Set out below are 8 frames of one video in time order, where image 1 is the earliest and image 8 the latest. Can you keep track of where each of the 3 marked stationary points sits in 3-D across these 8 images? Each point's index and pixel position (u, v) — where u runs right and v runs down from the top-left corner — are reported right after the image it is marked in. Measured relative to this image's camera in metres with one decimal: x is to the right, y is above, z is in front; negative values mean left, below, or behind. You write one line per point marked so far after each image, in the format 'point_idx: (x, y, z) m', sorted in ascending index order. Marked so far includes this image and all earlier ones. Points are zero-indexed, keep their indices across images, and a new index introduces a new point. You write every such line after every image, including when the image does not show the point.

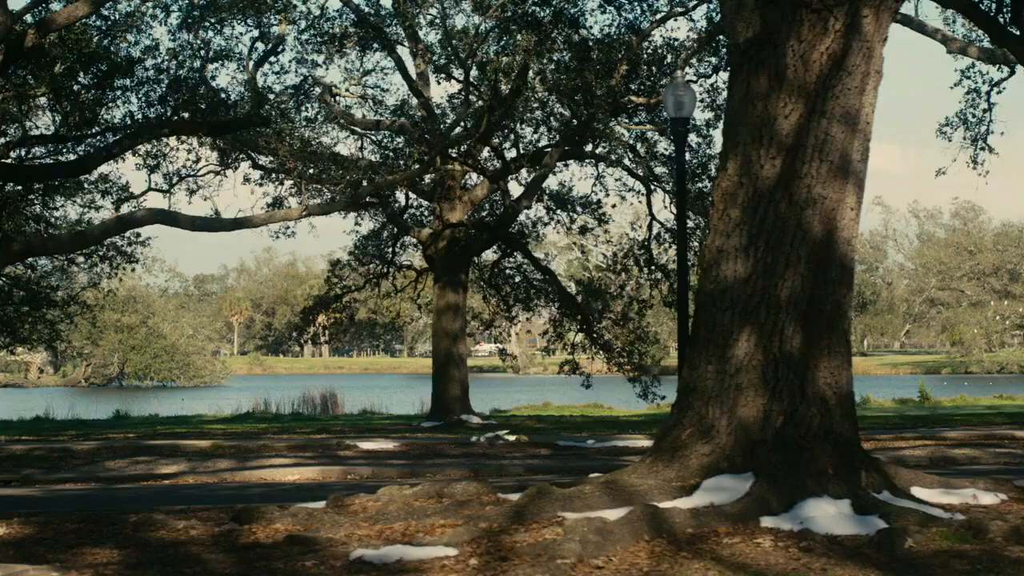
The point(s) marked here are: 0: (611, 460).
0: (+1.0, -1.8, +14.6) m
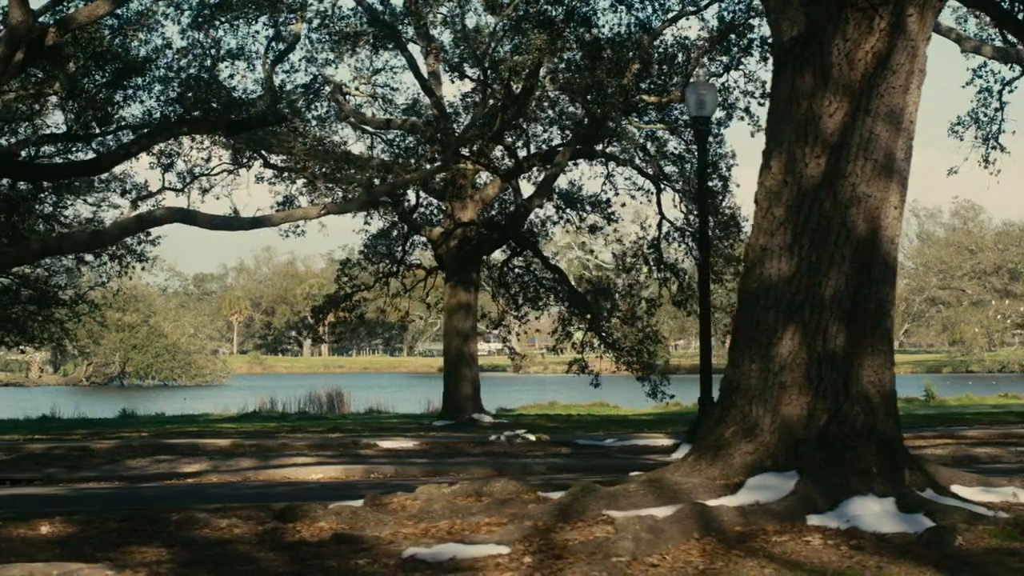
0: (+1.3, -1.8, +14.6) m
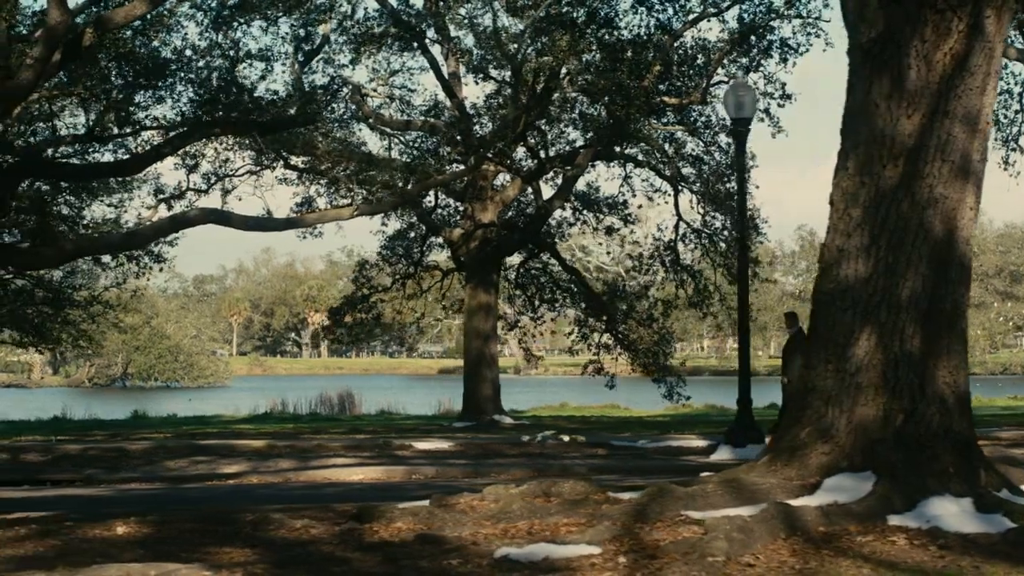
0: (+1.7, -1.8, +14.7) m
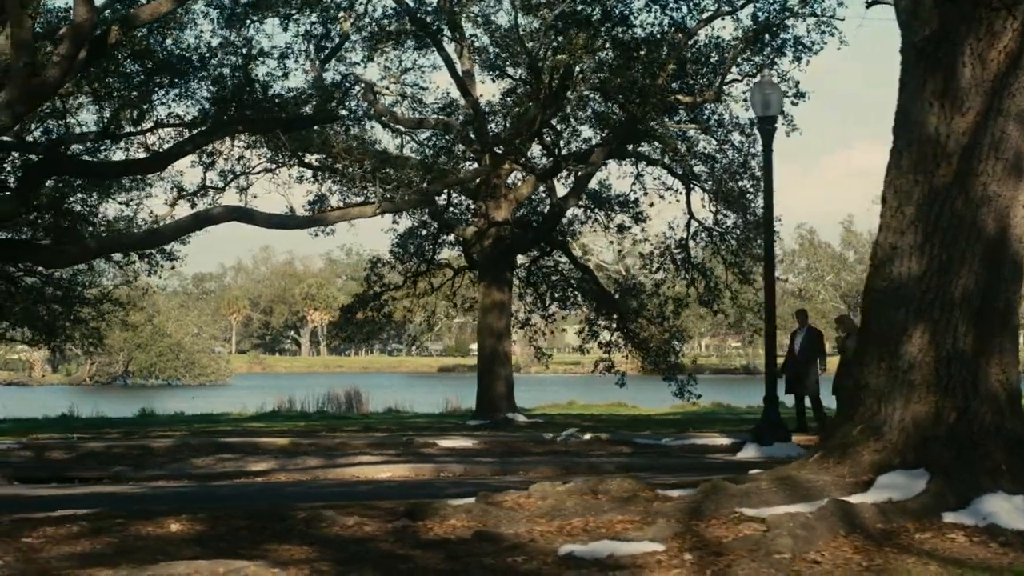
0: (+1.9, -1.8, +14.7) m
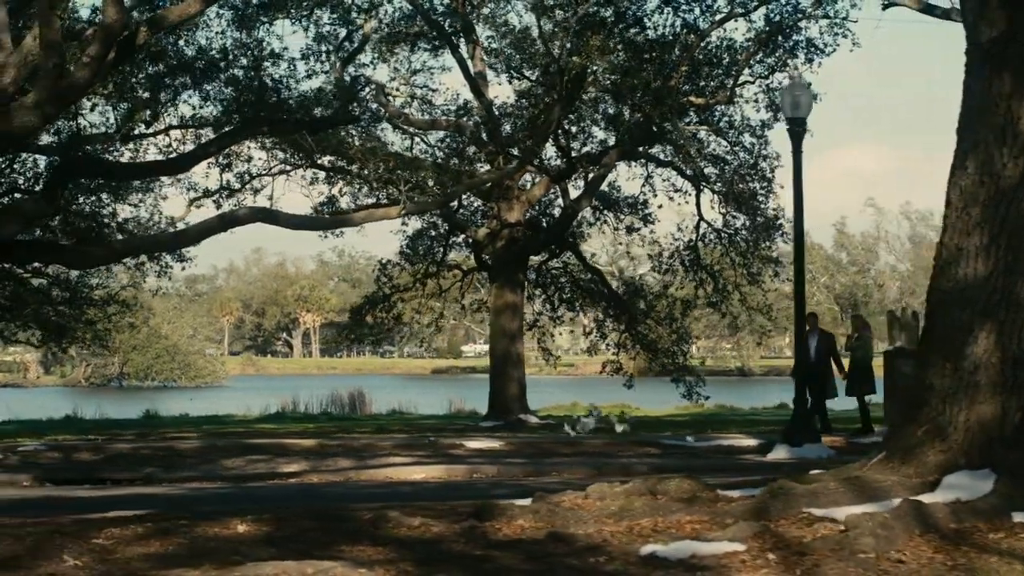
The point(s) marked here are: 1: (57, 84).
0: (+2.3, -1.8, +14.7) m
1: (-4.9, +2.2, +15.0) m
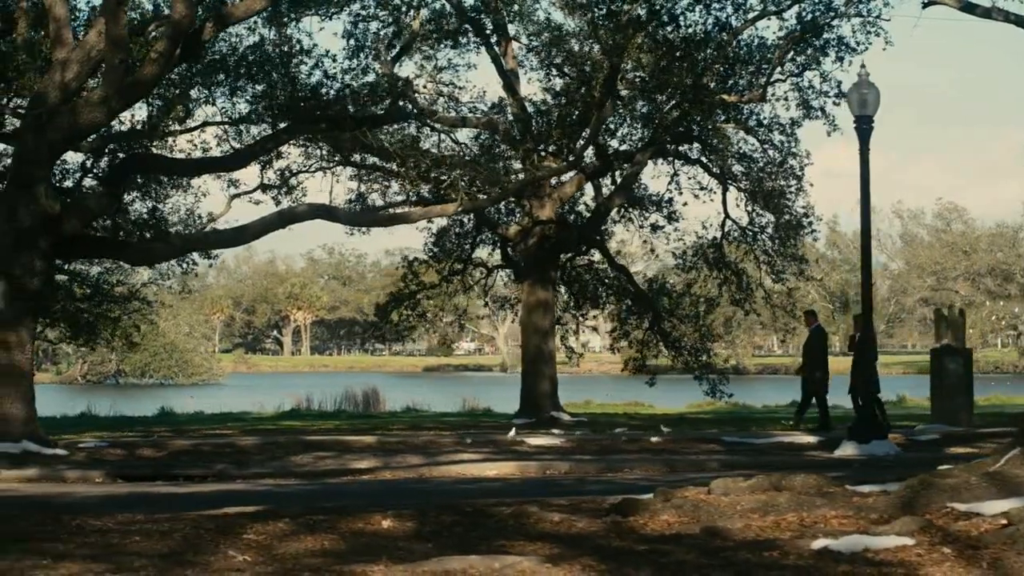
0: (+3.0, -1.8, +14.8) m
1: (-4.1, +2.2, +15.0) m
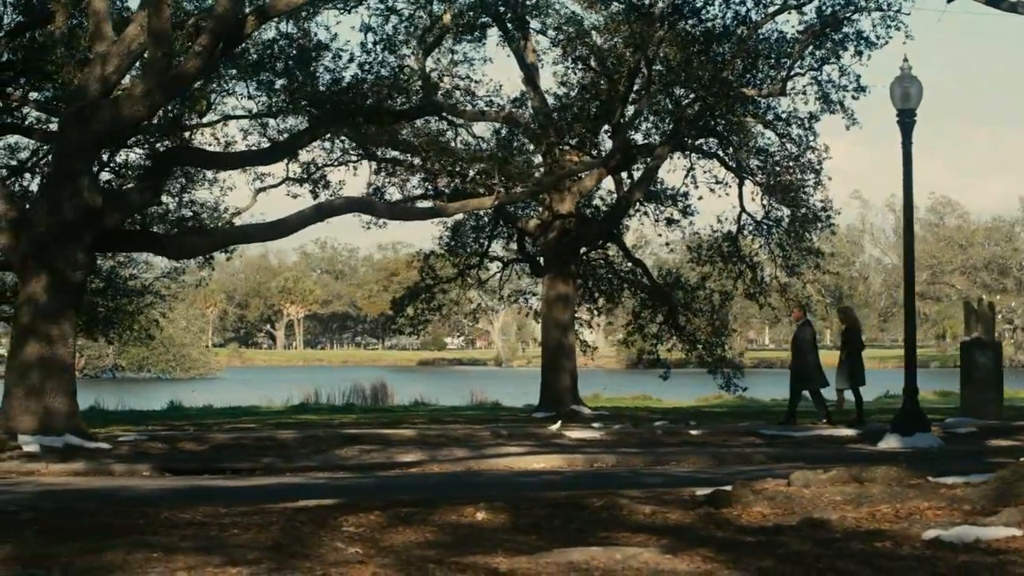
0: (+3.4, -1.7, +14.8) m
1: (-3.7, +2.3, +15.0) m
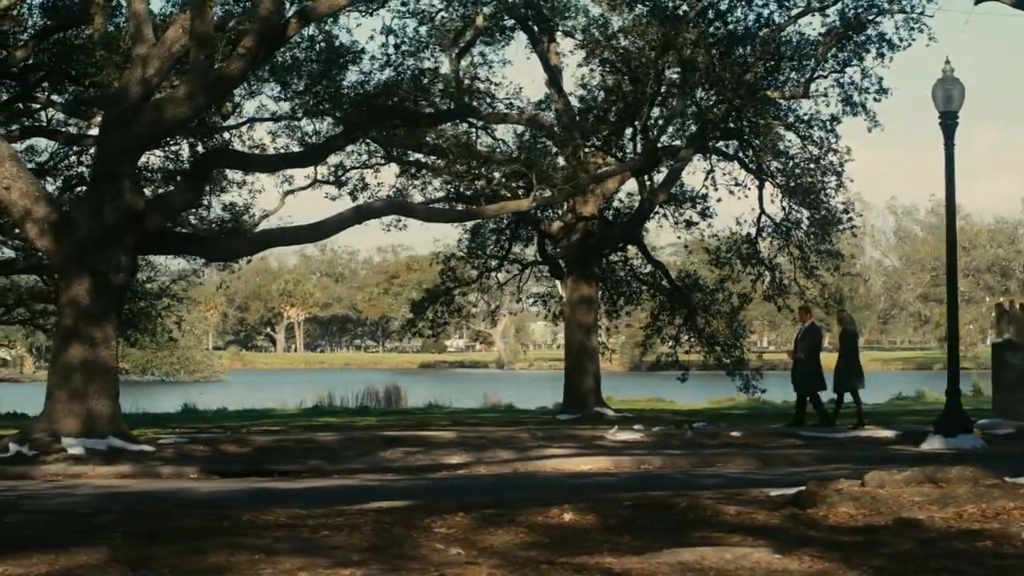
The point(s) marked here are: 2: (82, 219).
0: (+3.9, -1.7, +14.8) m
1: (-3.2, +2.3, +15.0) m
2: (-4.6, +0.7, +15.1) m
